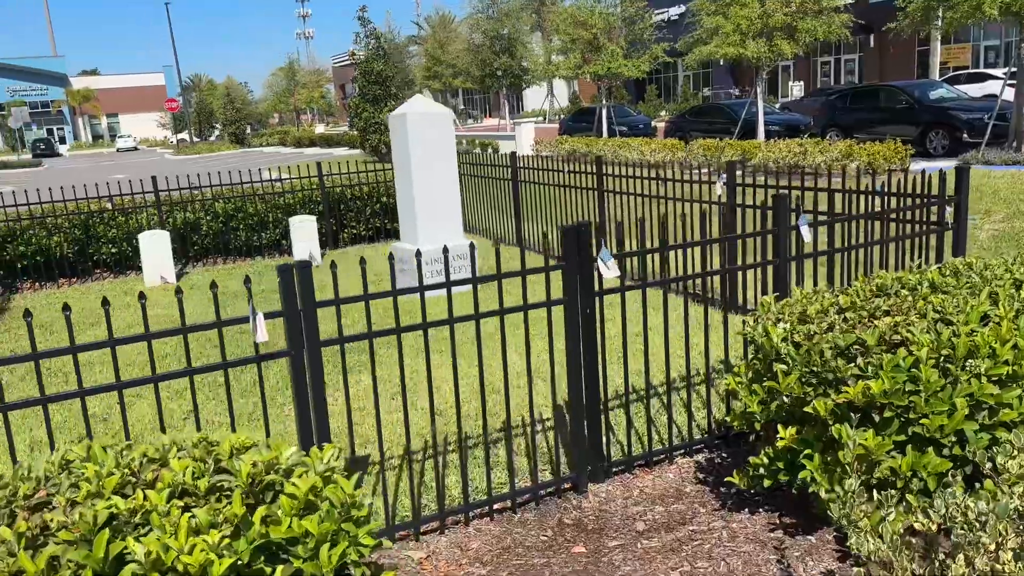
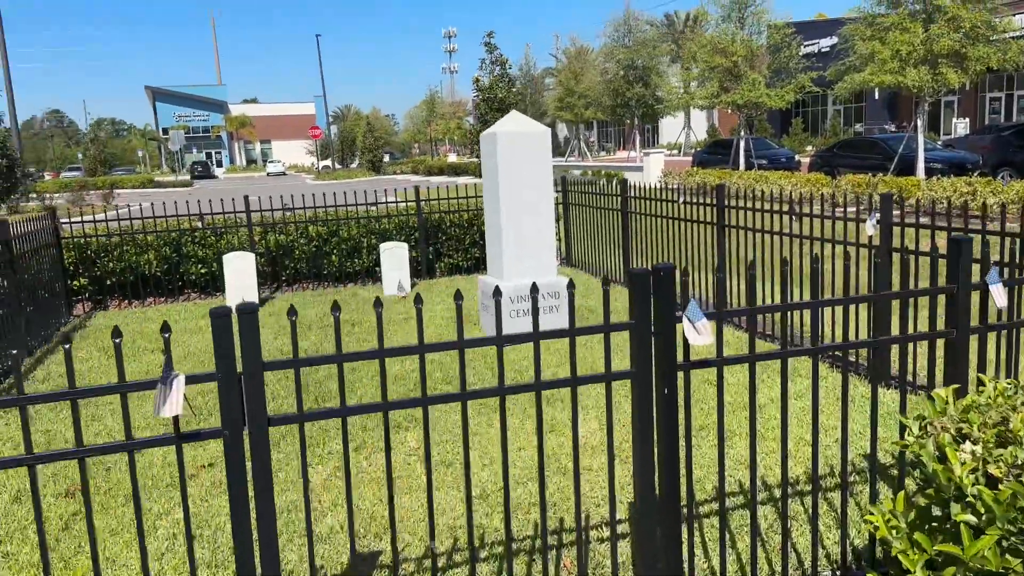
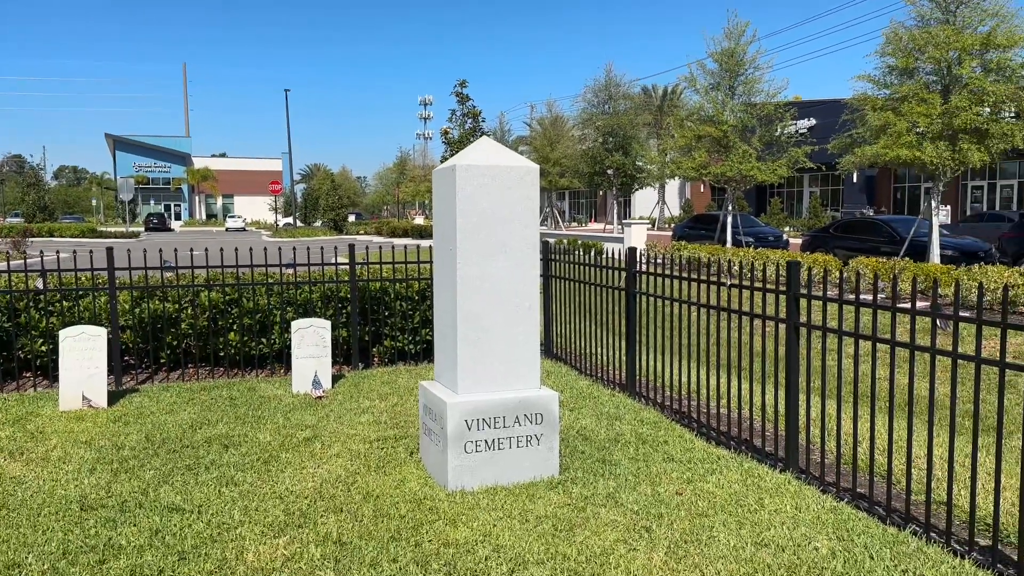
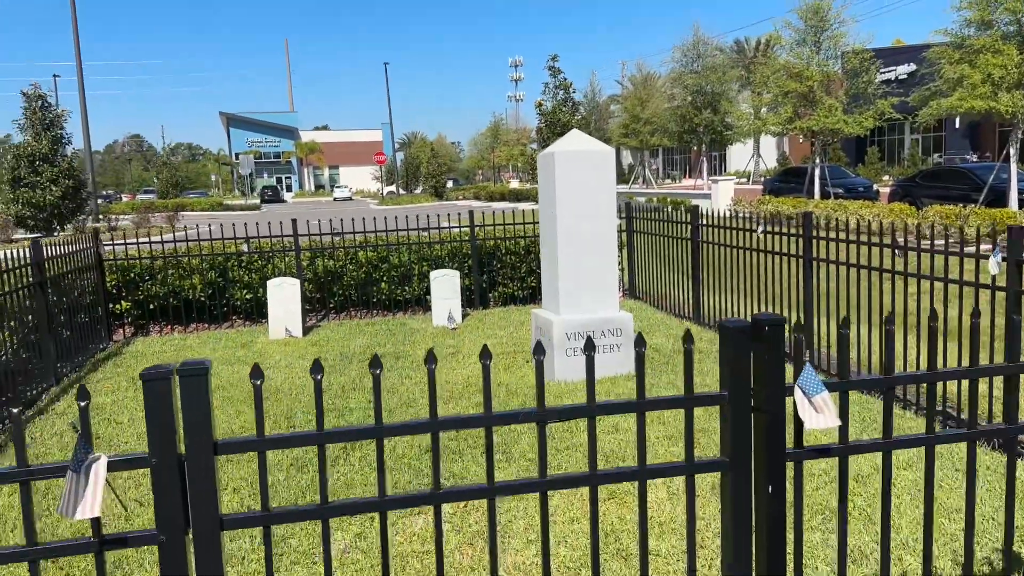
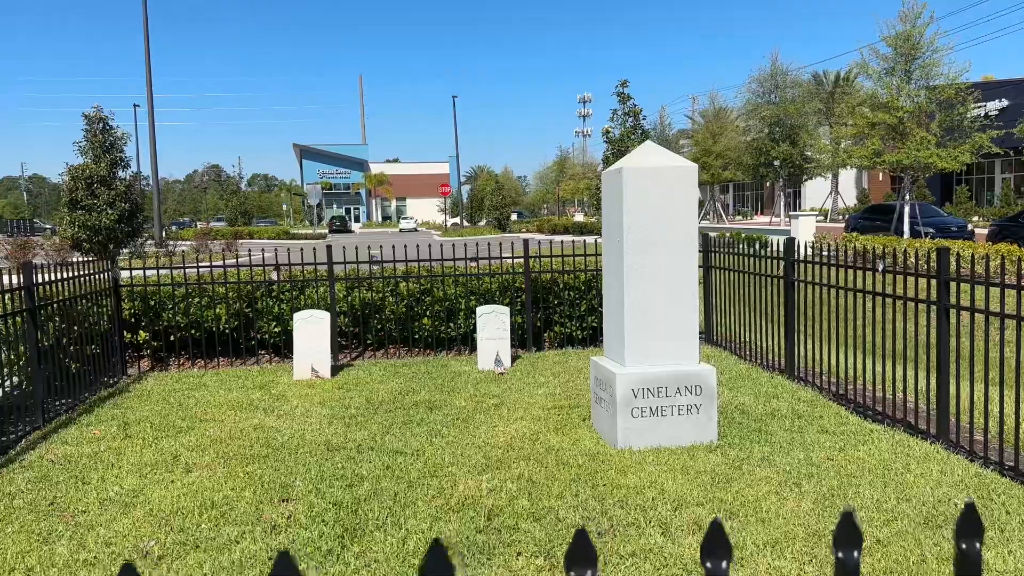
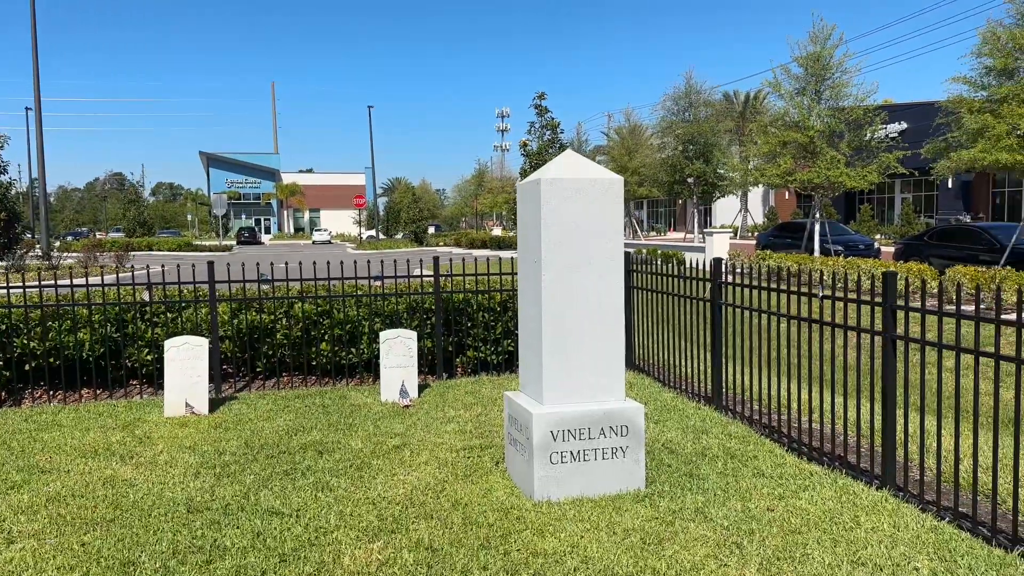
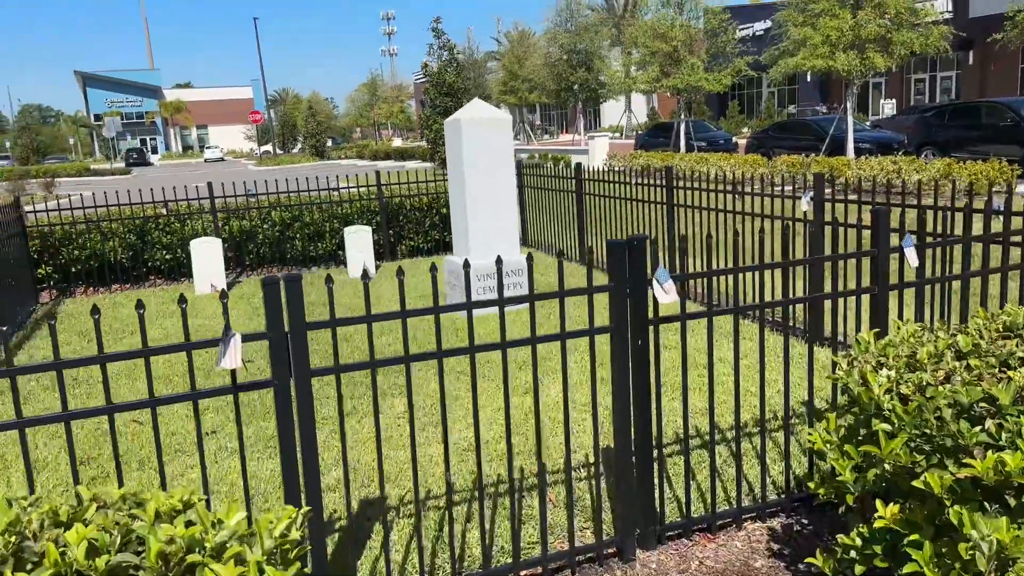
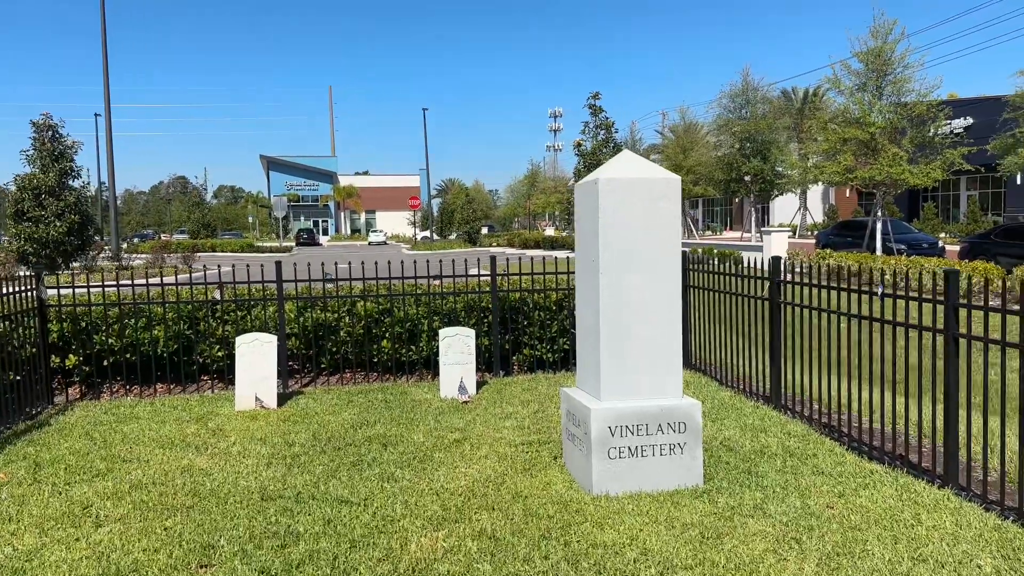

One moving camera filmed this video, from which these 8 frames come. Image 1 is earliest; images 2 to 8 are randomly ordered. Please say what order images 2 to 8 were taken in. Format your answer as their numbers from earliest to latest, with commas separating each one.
7, 2, 4, 5, 8, 6, 3
